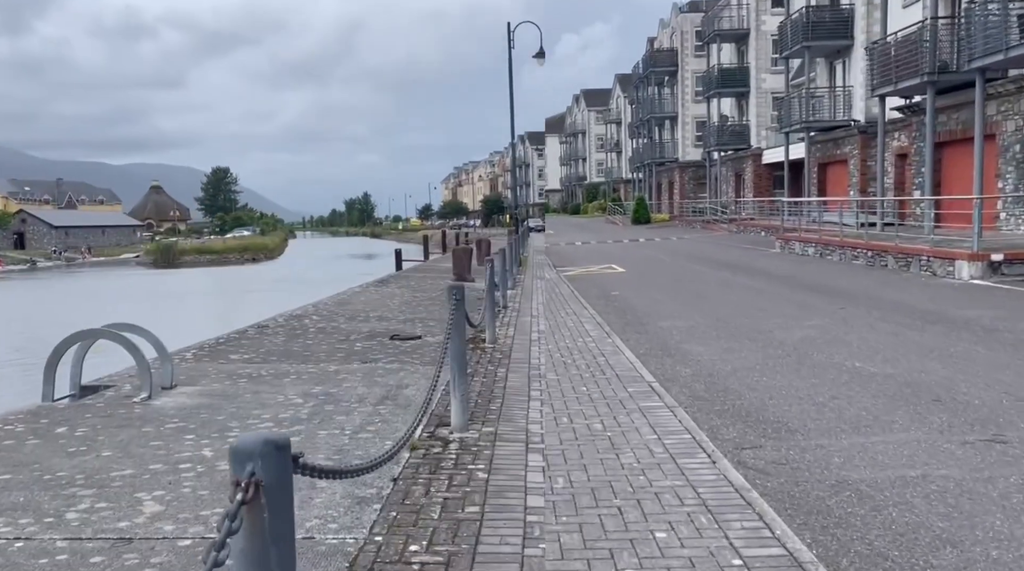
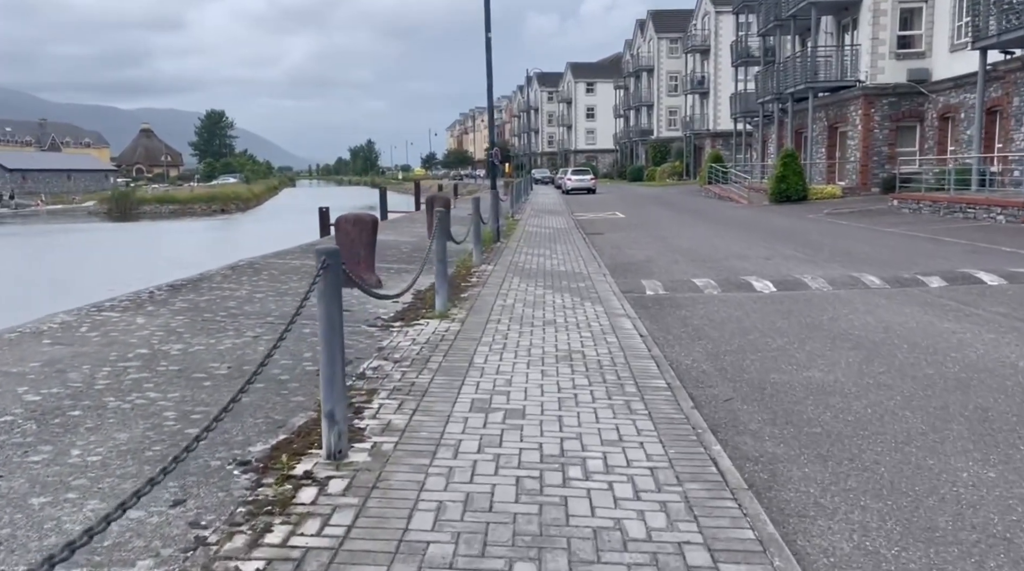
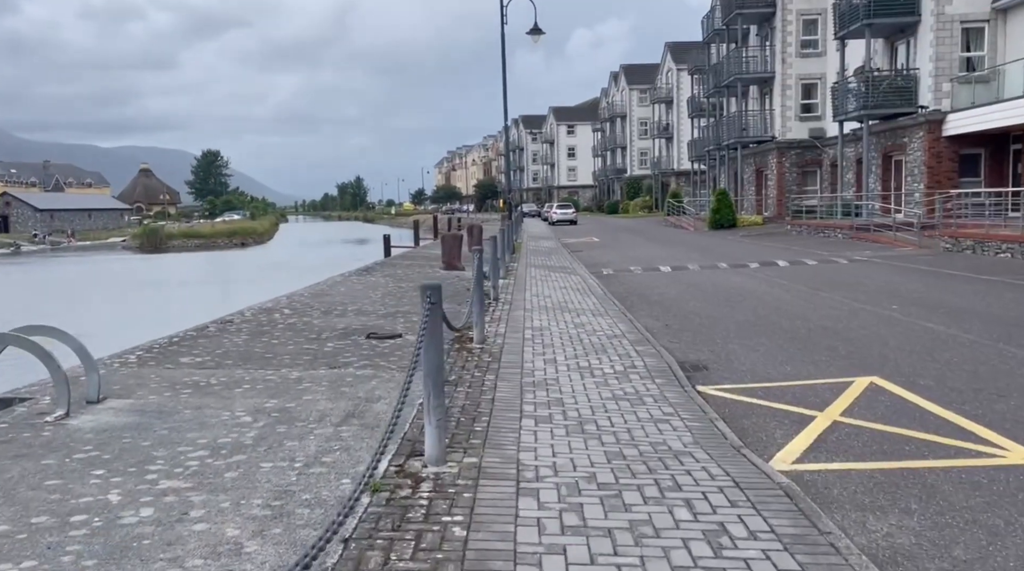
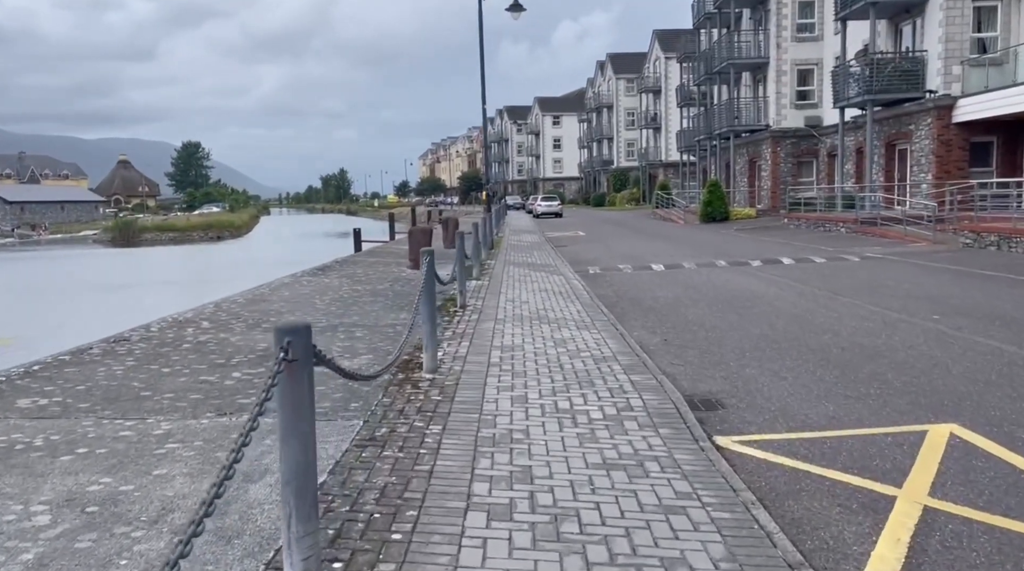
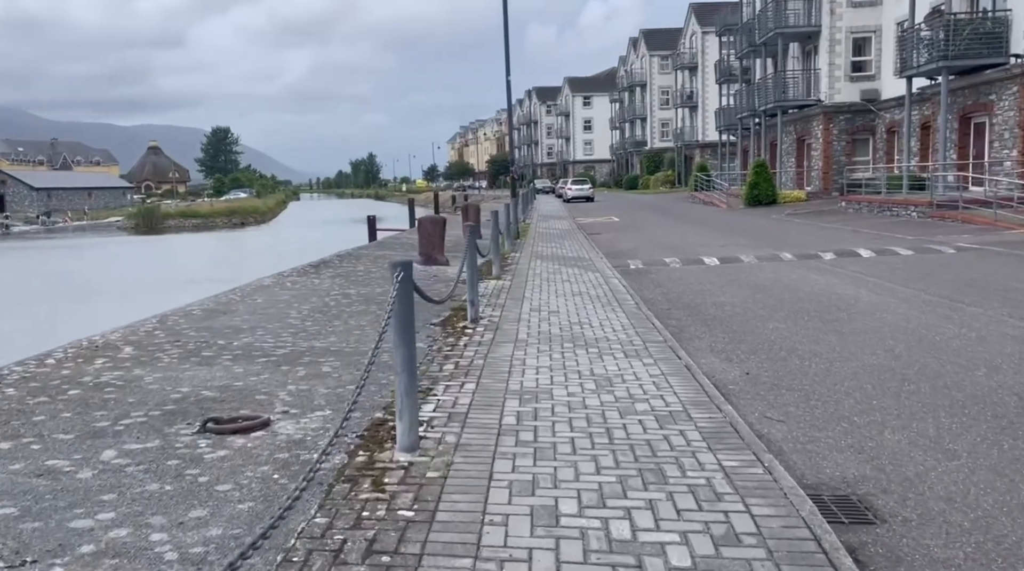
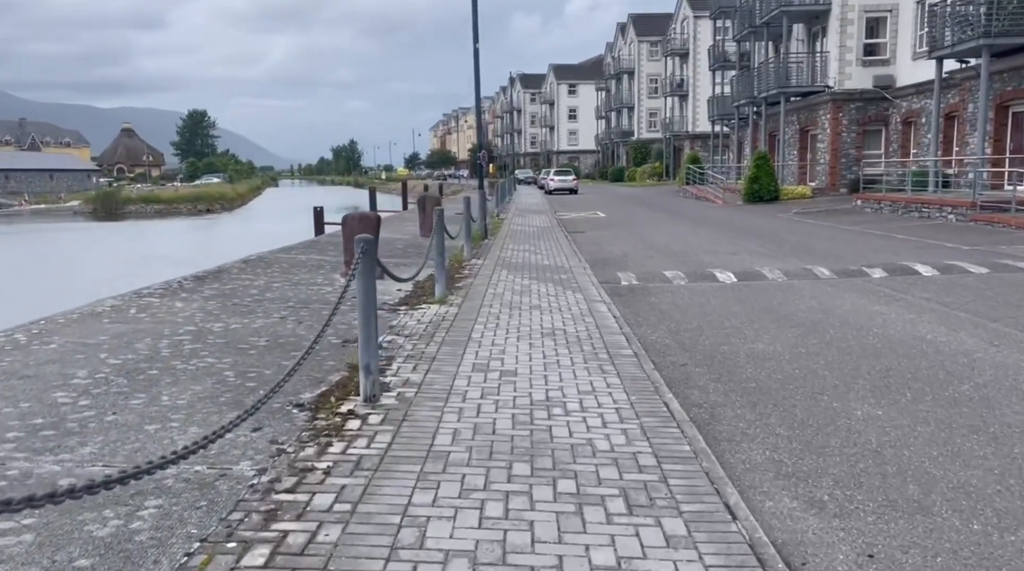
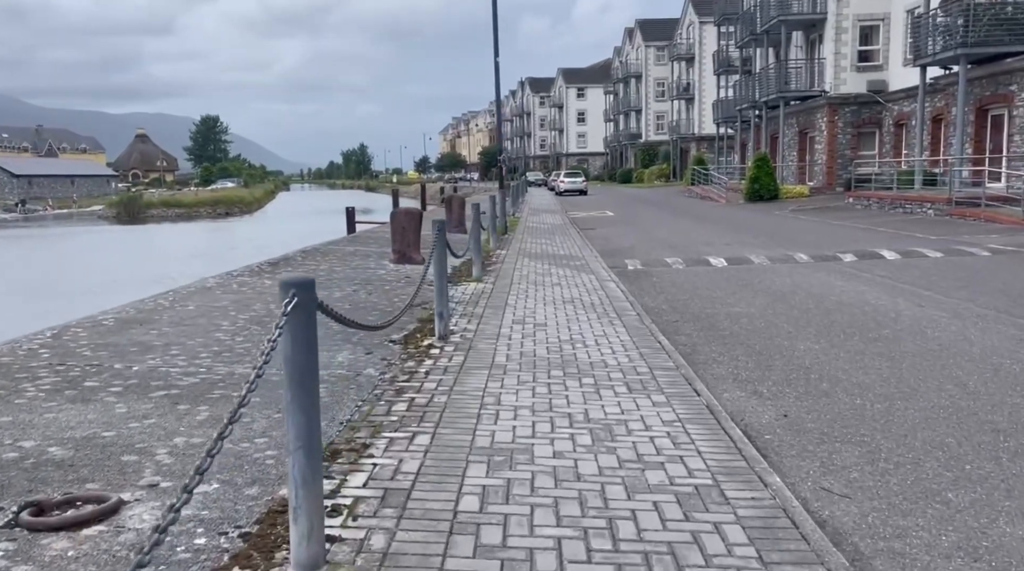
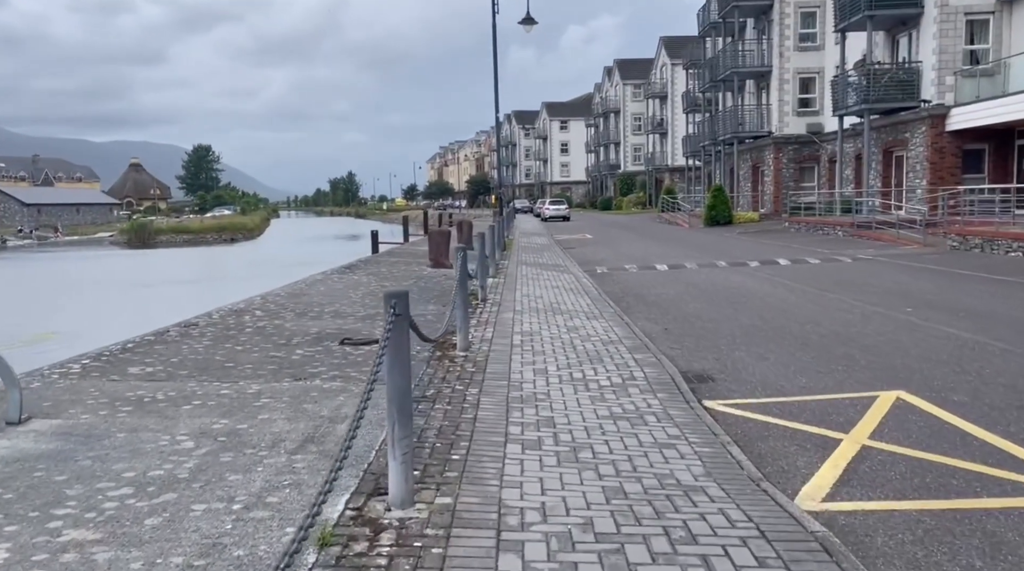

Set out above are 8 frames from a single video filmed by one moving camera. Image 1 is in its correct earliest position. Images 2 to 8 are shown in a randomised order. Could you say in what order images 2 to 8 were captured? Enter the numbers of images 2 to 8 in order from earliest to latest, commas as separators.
3, 8, 4, 5, 7, 6, 2
